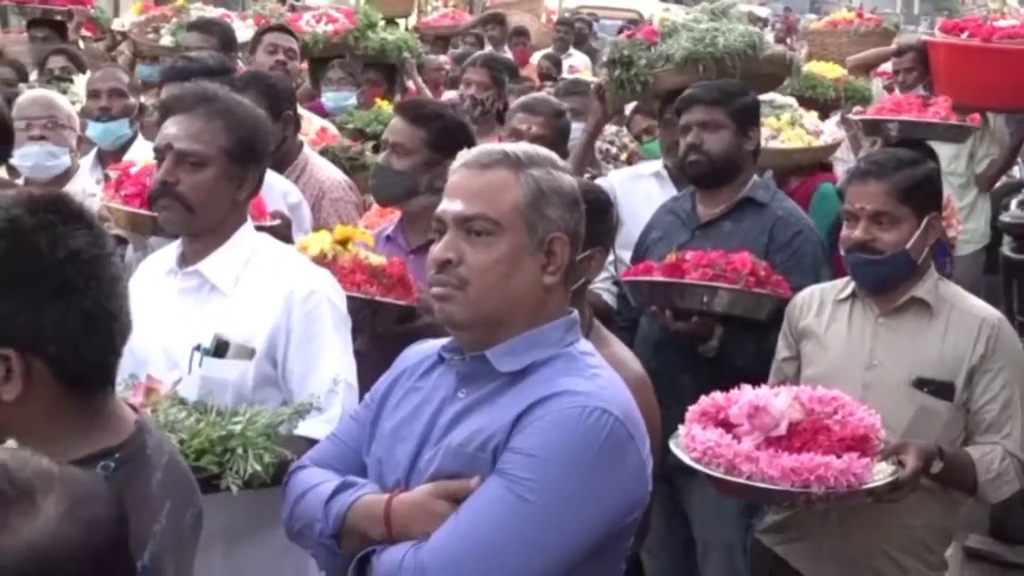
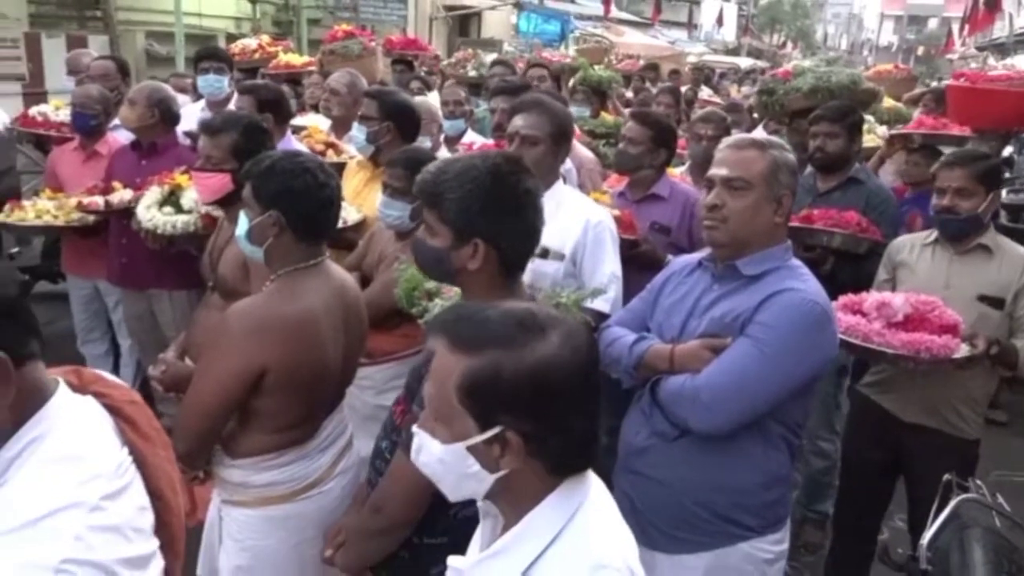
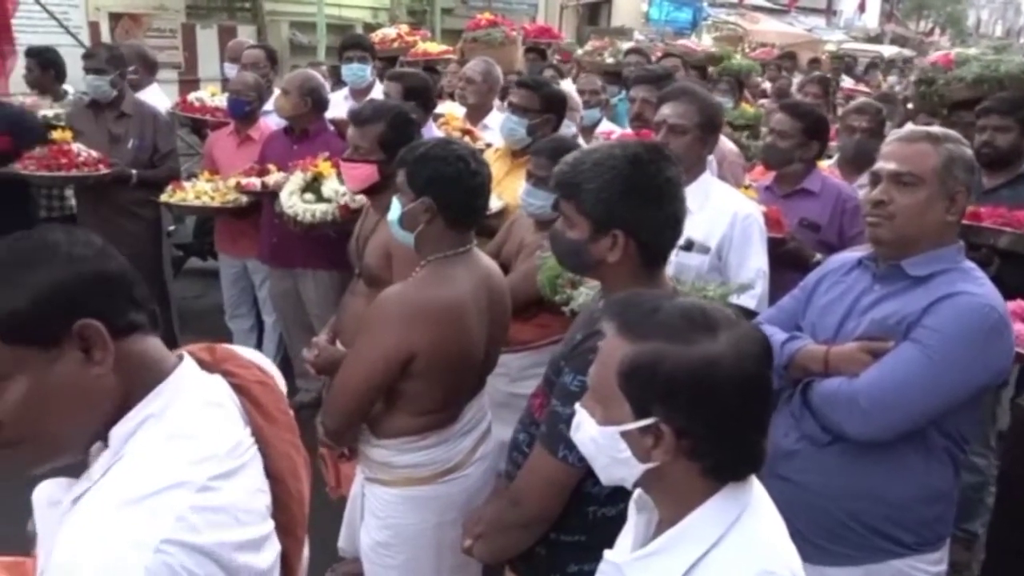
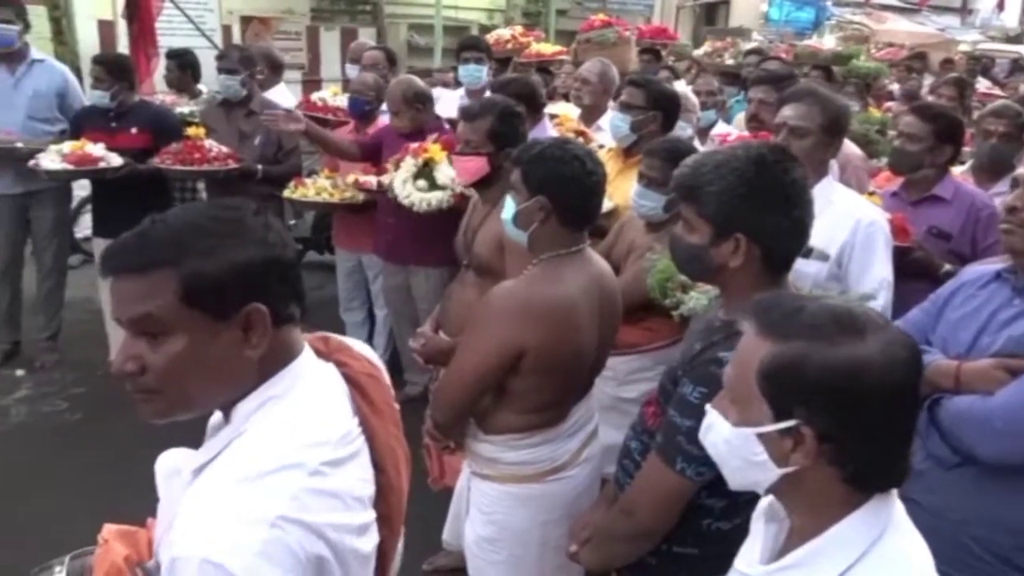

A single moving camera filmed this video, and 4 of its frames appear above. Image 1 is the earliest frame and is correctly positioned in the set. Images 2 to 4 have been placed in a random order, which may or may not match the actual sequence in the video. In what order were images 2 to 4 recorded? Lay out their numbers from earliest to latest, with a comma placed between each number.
2, 3, 4
